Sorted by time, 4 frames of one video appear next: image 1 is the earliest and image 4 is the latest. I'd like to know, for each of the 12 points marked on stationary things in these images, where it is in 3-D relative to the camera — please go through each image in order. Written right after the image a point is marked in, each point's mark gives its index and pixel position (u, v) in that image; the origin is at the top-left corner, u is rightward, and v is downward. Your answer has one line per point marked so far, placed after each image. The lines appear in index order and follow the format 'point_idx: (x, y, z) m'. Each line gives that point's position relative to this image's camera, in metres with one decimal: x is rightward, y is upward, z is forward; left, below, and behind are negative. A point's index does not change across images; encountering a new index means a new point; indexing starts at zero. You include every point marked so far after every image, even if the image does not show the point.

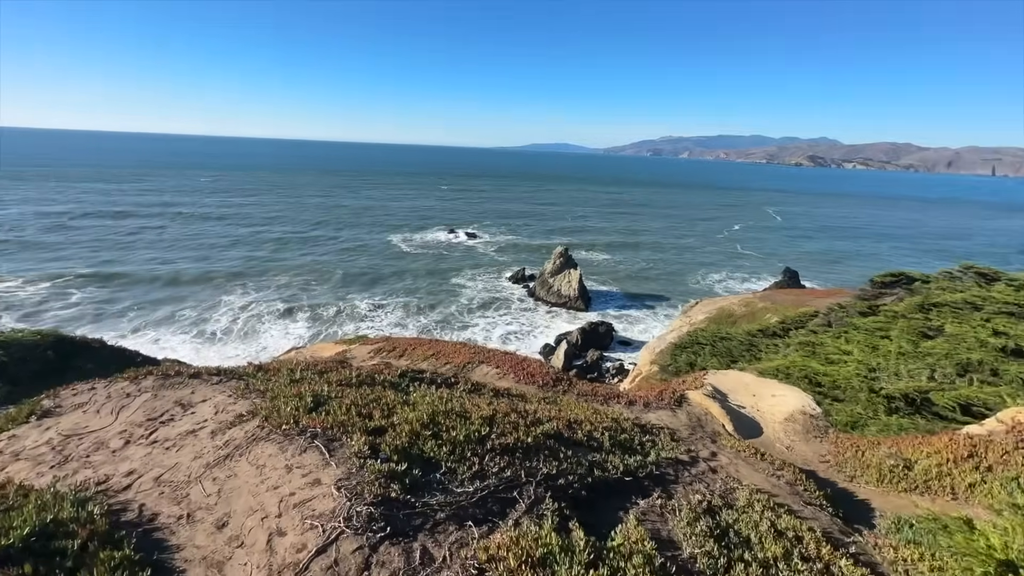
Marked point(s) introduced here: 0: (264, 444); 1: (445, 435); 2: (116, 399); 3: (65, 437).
0: (-3.6, -2.3, +6.8) m
1: (-1.1, -2.4, +7.8) m
2: (-7.7, -2.2, +9.1) m
3: (-7.5, -2.5, +7.9) m
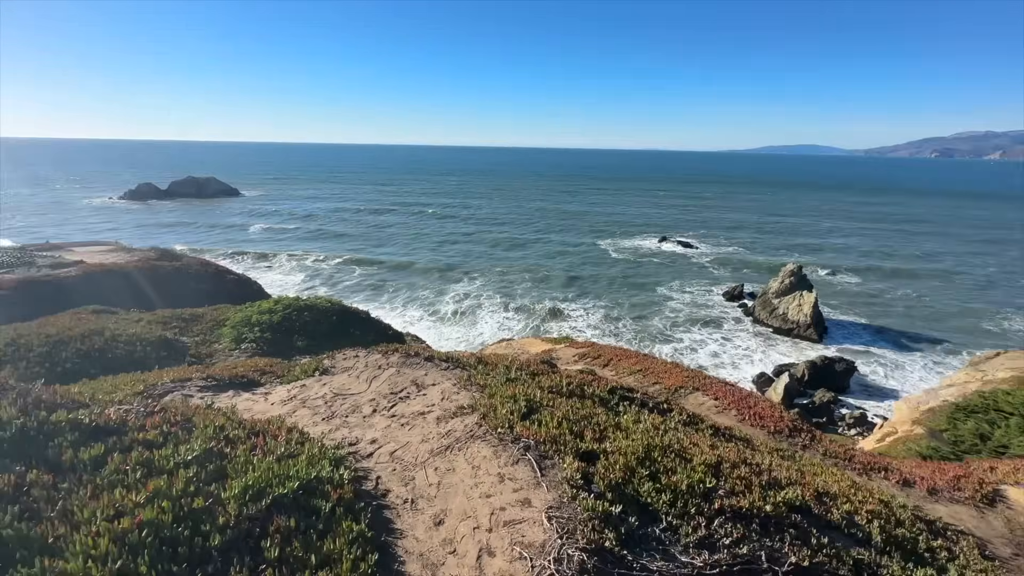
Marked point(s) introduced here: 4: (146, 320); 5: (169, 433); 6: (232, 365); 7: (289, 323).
0: (-0.5, -2.3, +6.8) m
1: (+2.2, -2.7, +6.7) m
2: (-3.2, -1.8, +10.6) m
3: (-3.6, -2.2, +9.4) m
4: (-13.2, -1.1, +16.9) m
5: (-4.0, -1.7, +5.5) m
6: (-7.8, -2.1, +13.0) m
7: (-8.1, -1.3, +17.1) m
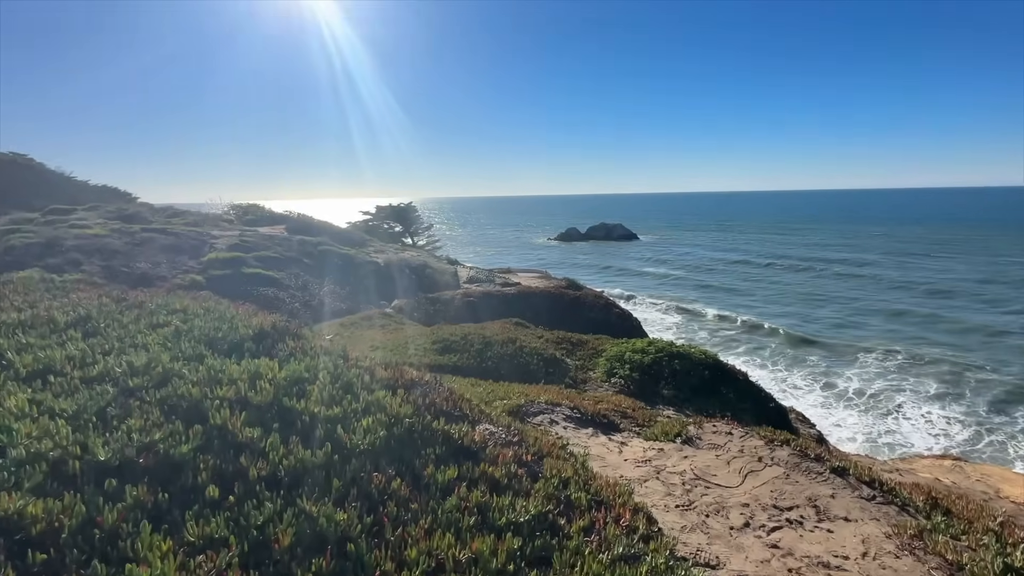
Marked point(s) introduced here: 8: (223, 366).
0: (+3.4, -3.2, +3.5) m
1: (+5.1, -3.8, +1.5) m
2: (+4.1, -2.9, +8.1) m
3: (+3.0, -3.1, +7.6) m
4: (+1.4, -2.1, +19.7) m
5: (0.0, -2.0, +5.0) m
6: (+2.4, -3.1, +13.0) m
7: (+5.1, -2.8, +16.2) m
8: (-3.1, -0.8, +5.0) m
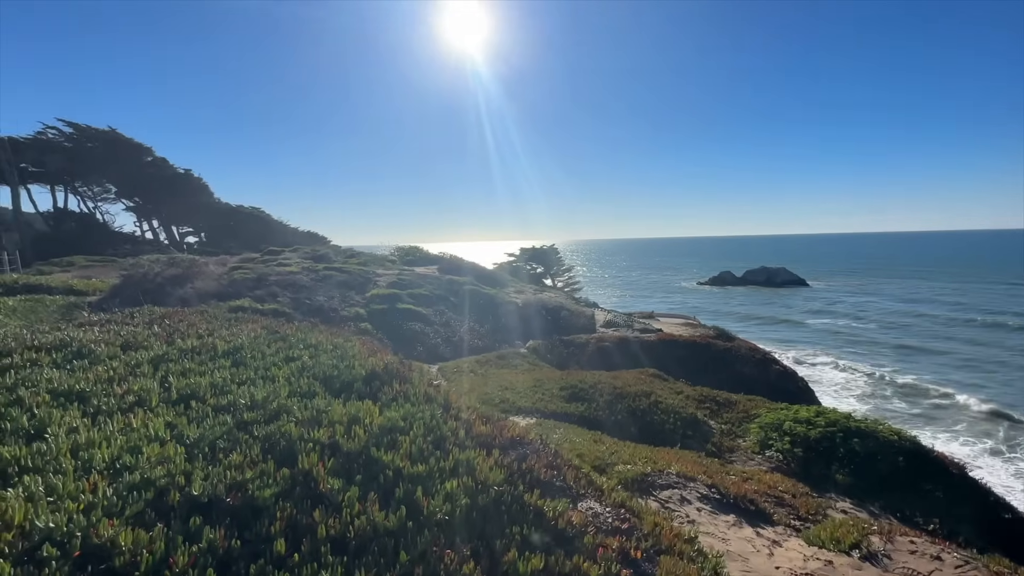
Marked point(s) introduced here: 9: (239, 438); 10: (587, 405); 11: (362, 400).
0: (+3.6, -3.6, +1.6) m
1: (+4.6, -4.2, -0.8) m
2: (+5.6, -3.9, +5.8) m
3: (+4.4, -3.9, +5.6) m
4: (+6.5, -4.0, +17.6) m
5: (+0.9, -2.6, +4.1) m
6: (+5.5, -4.4, +11.0) m
7: (+9.0, -4.5, +13.2) m
8: (-2.0, -1.3, +5.1) m
9: (-2.5, -1.4, +4.3) m
10: (+2.4, -3.8, +15.2) m
11: (-1.7, -1.3, +5.4) m
